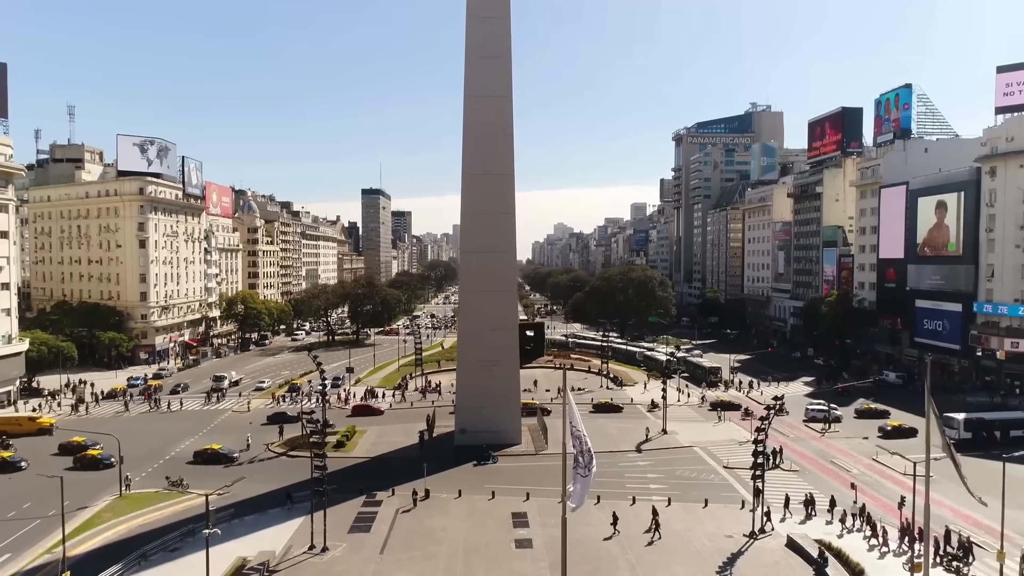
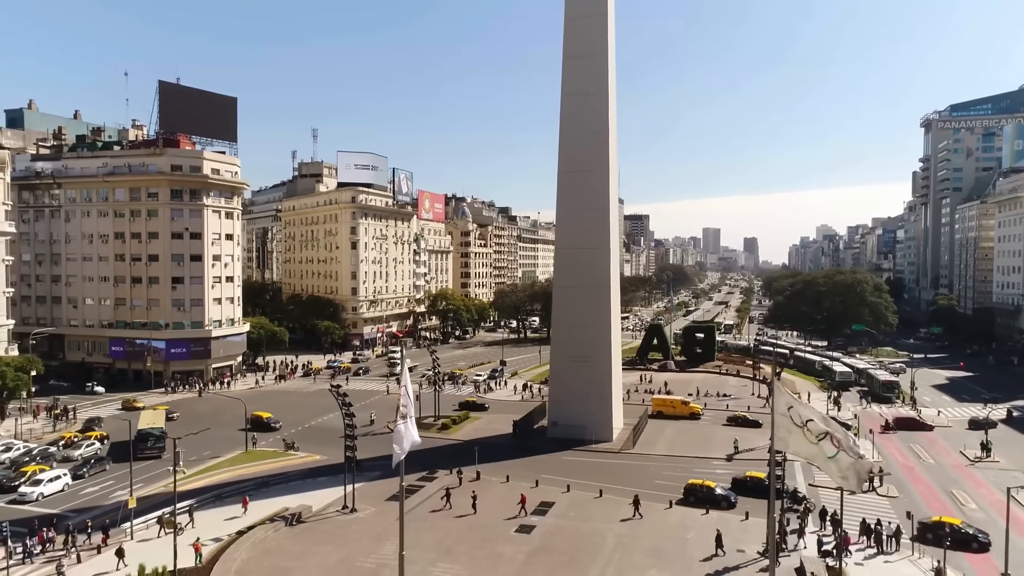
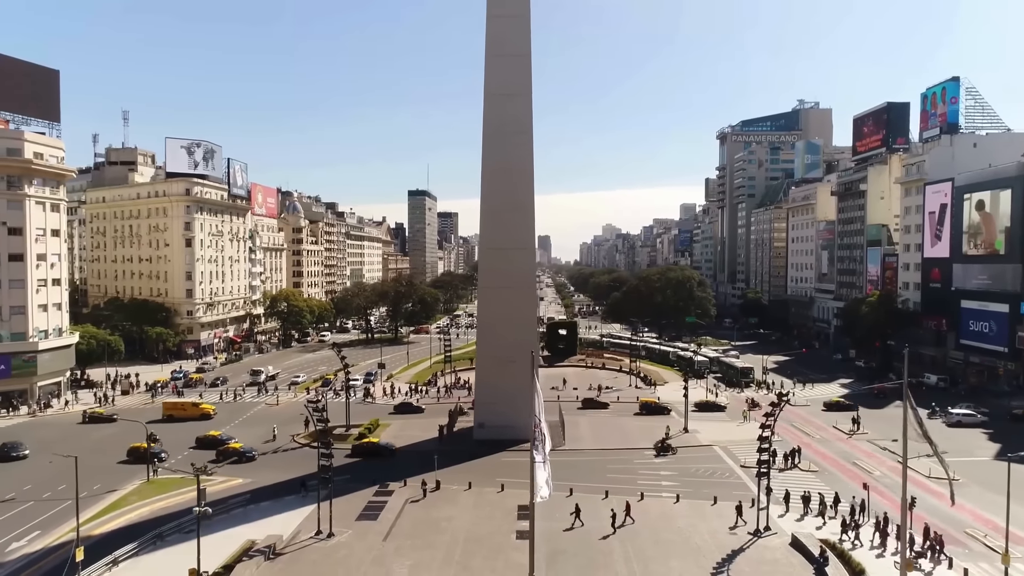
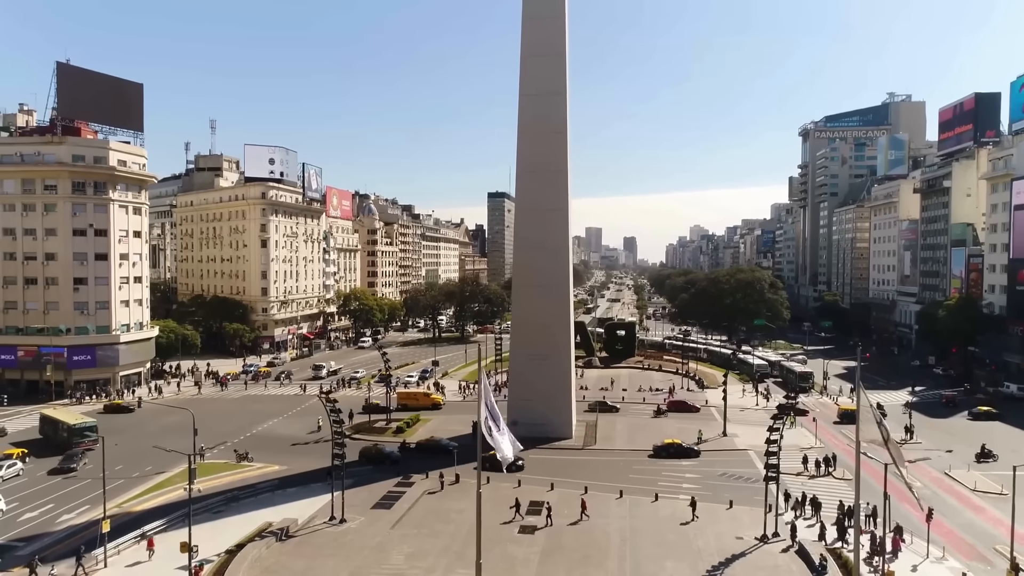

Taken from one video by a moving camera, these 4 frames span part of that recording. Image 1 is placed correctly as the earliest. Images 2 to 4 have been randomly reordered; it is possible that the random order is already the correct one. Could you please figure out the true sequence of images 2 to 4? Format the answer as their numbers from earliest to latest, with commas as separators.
3, 4, 2
